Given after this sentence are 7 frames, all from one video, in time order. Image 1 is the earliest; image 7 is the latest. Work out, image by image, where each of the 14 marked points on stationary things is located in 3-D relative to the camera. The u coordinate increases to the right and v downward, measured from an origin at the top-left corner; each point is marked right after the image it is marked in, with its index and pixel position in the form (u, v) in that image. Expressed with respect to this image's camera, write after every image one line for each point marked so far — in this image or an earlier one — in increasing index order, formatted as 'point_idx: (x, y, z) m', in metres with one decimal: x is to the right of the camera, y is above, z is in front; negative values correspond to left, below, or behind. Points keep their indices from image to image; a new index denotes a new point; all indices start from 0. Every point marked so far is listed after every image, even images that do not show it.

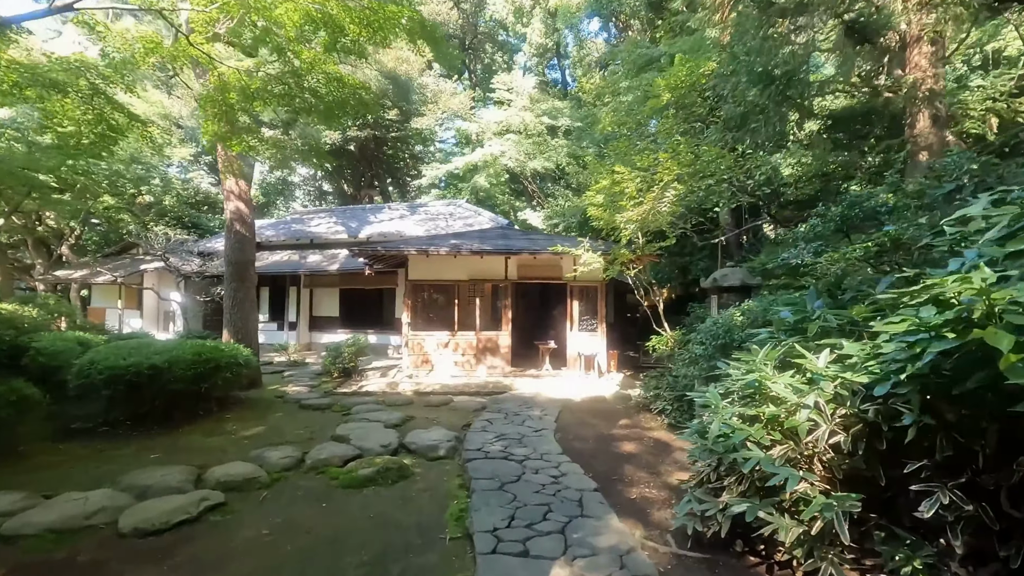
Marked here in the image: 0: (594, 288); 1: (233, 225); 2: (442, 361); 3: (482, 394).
0: (+1.7, 0.0, +11.6) m
1: (-5.3, +1.2, +10.2) m
2: (-1.5, -1.6, +11.4) m
3: (-0.6, -2.0, +10.0) m
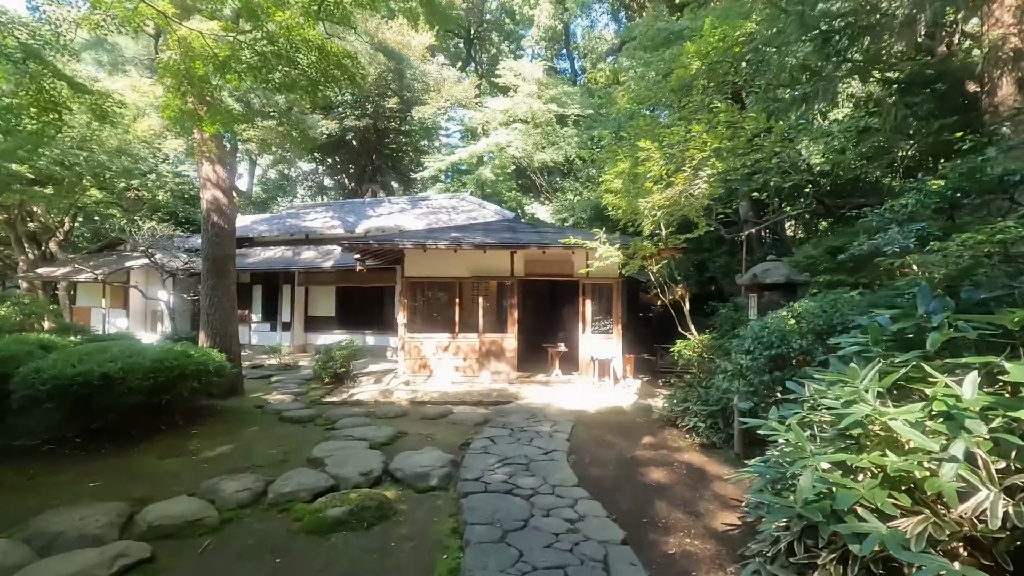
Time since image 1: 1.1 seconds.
0: (+1.9, 0.0, +10.5) m
1: (-5.2, +1.2, +9.2) m
2: (-1.4, -1.5, +10.4) m
3: (-0.4, -2.0, +9.0) m
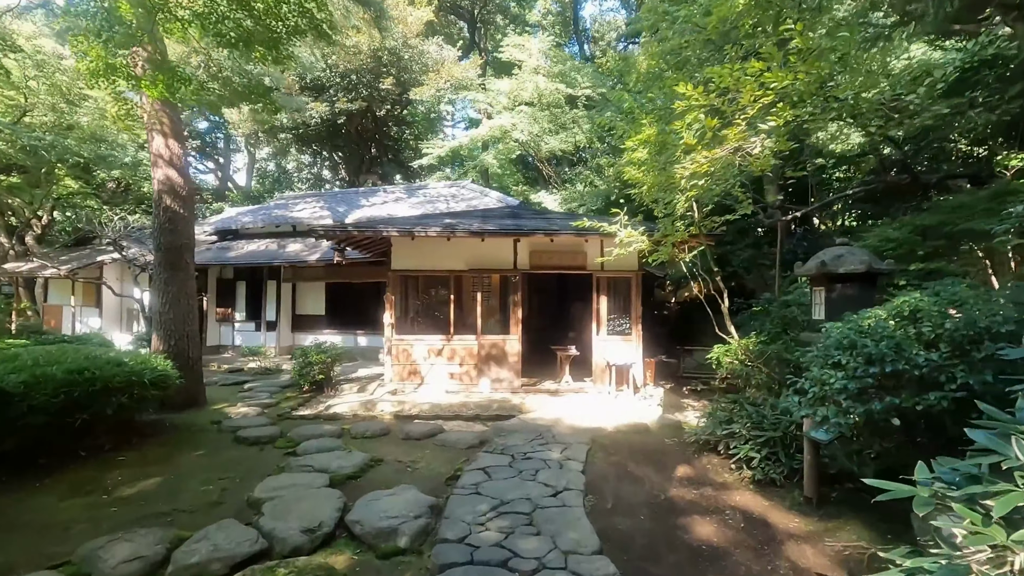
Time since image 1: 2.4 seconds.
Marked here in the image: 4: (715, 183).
0: (+1.9, +0.1, +9.1) m
1: (-5.2, +1.3, +7.9) m
2: (-1.3, -1.4, +9.0) m
3: (-0.4, -1.9, +7.7) m
4: (+2.2, +1.2, +5.9) m
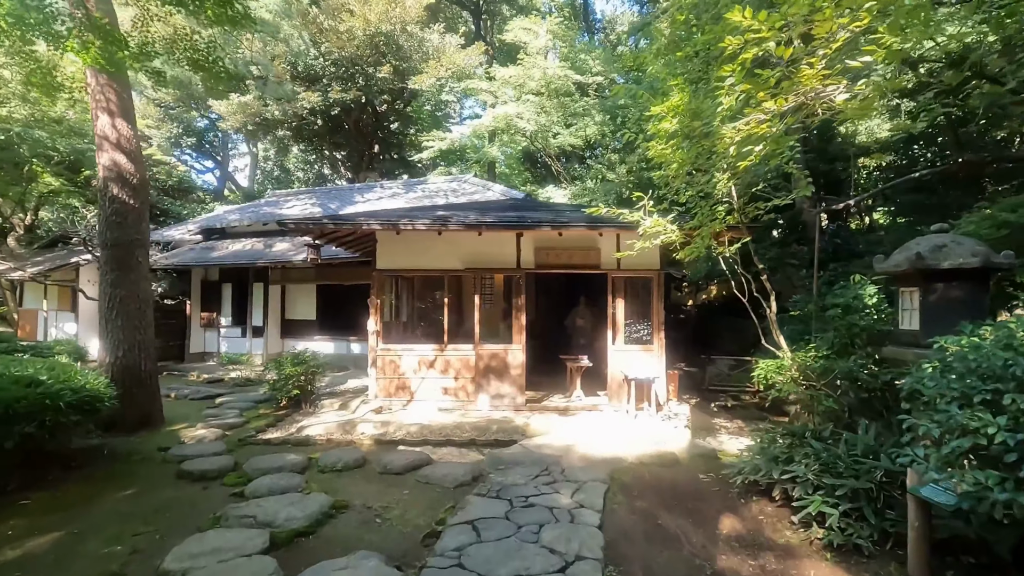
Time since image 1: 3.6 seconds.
0: (+2.0, +0.1, +7.9) m
1: (-5.2, +1.3, +6.9) m
2: (-1.3, -1.5, +7.9) m
3: (-0.4, -1.9, +6.5) m
4: (+2.2, +1.1, +4.7) m
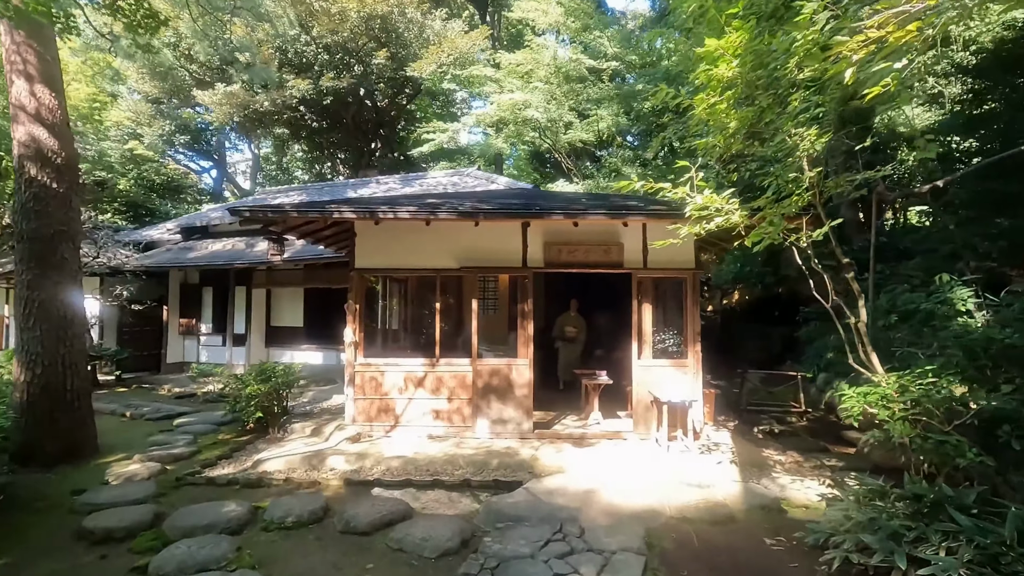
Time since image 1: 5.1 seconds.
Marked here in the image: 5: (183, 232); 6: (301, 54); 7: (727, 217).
0: (+2.0, +0.1, +6.5) m
1: (-5.1, +1.3, +5.6) m
2: (-1.2, -1.5, +6.6) m
3: (-0.4, -1.9, +5.1) m
4: (+2.2, +1.1, +3.3) m
5: (-8.2, +1.4, +13.5) m
6: (-6.2, +6.8, +15.7) m
7: (+1.6, +0.5, +4.1) m
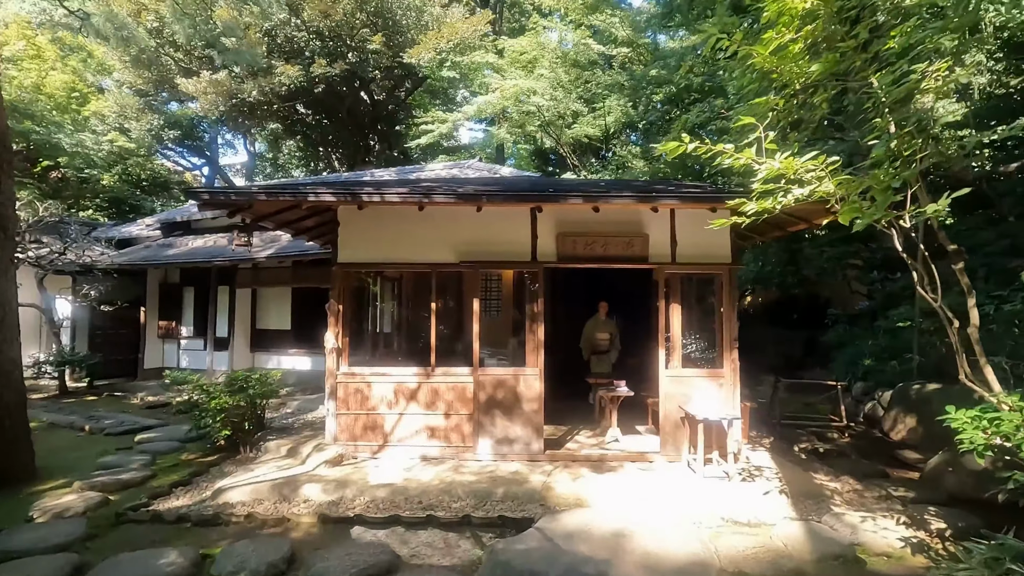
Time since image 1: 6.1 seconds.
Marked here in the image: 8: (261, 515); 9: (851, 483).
0: (+2.1, +0.1, +5.7) m
1: (-5.0, +1.3, +4.8) m
2: (-1.1, -1.5, +5.7) m
3: (-0.3, -1.9, +4.2) m
4: (+2.3, +1.2, +2.5) m
5: (-8.2, +1.4, +12.6) m
6: (-6.1, +6.8, +14.9) m
7: (+1.6, +0.6, +3.2) m
8: (-2.0, -1.9, +4.4) m
9: (+3.3, -1.9, +5.2) m
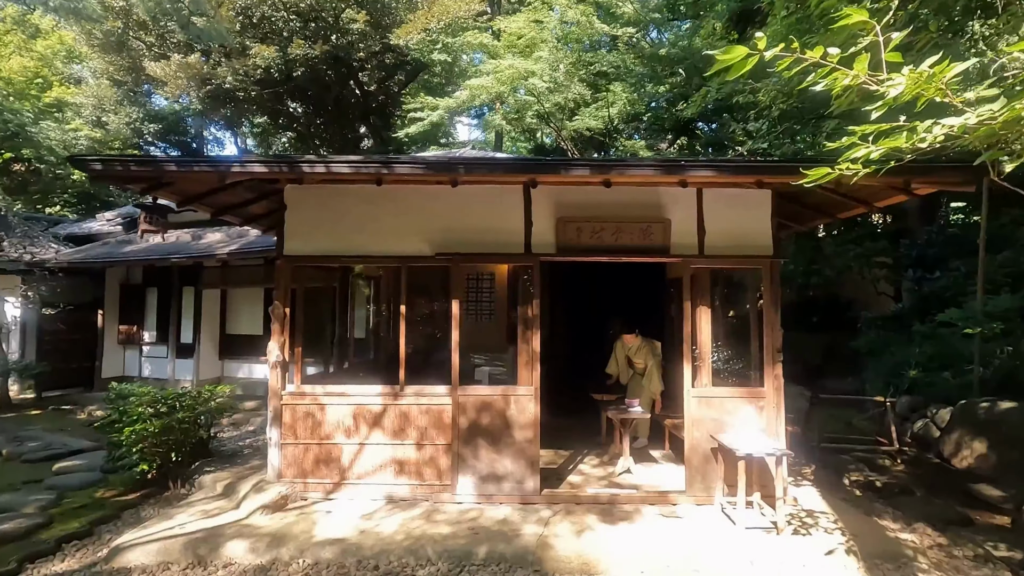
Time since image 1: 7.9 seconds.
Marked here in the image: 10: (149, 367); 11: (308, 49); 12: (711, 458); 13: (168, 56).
0: (+2.0, +0.1, +4.5) m
1: (-5.1, +1.3, +3.7) m
2: (-1.2, -1.5, +4.5) m
3: (-0.4, -1.9, +3.1) m
4: (+2.2, +1.2, +1.3) m
5: (-8.2, +1.4, +11.5) m
6: (-6.2, +6.8, +13.8) m
7: (+1.5, +0.6, +2.0) m
8: (-2.1, -1.8, +3.3) m
9: (+3.2, -1.9, +4.1) m
10: (-7.2, -1.6, +10.7) m
11: (-5.2, +6.0, +13.8) m
12: (+1.6, -1.4, +4.4) m
13: (-8.5, +5.8, +13.4) m
